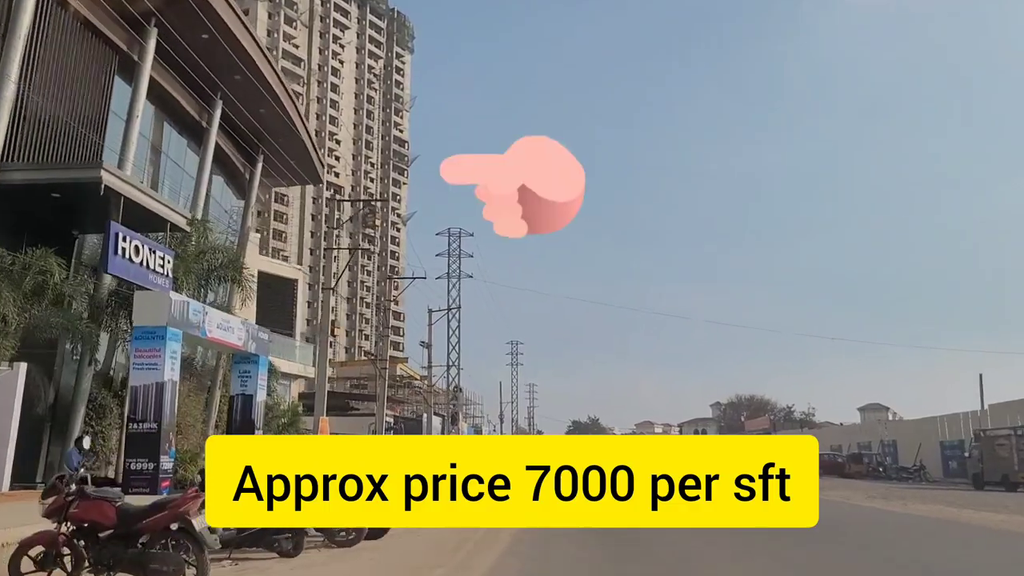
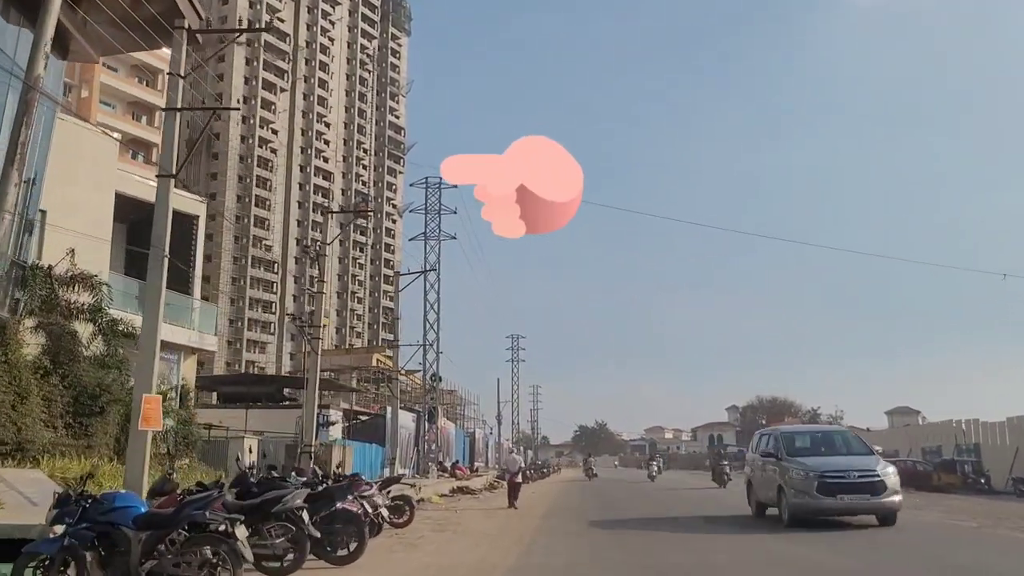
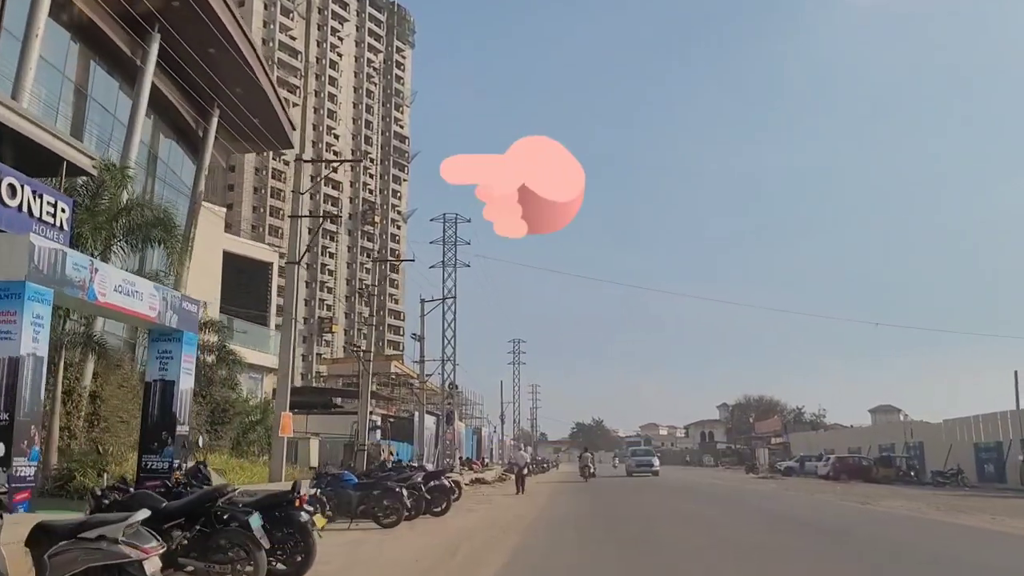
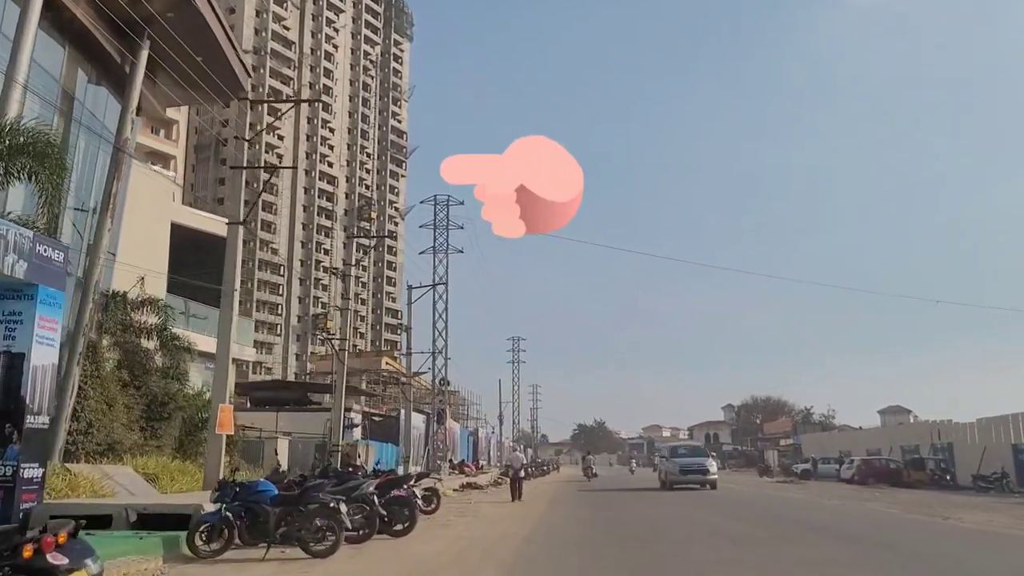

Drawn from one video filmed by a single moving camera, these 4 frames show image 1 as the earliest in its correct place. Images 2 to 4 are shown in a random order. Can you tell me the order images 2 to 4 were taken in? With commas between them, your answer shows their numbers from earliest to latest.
3, 4, 2
